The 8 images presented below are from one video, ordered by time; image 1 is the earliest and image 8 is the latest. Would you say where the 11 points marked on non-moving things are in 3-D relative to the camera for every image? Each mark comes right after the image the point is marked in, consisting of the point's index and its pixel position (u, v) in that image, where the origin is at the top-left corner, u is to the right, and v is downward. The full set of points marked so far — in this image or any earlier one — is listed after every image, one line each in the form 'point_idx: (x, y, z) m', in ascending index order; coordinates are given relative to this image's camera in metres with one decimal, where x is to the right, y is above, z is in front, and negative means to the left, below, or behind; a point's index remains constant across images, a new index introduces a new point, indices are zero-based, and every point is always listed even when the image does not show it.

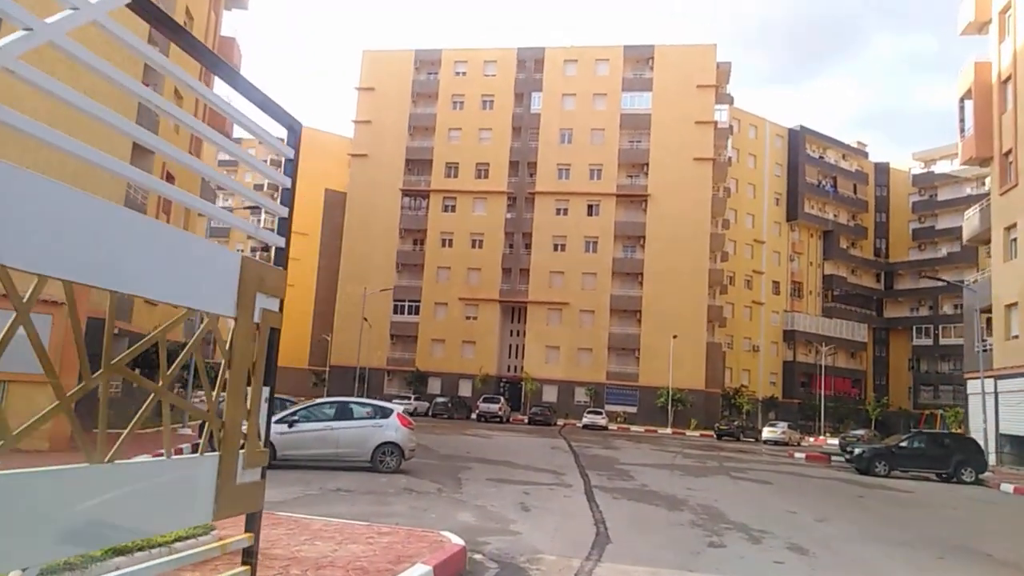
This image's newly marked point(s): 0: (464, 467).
0: (-1.1, -3.7, +15.8) m
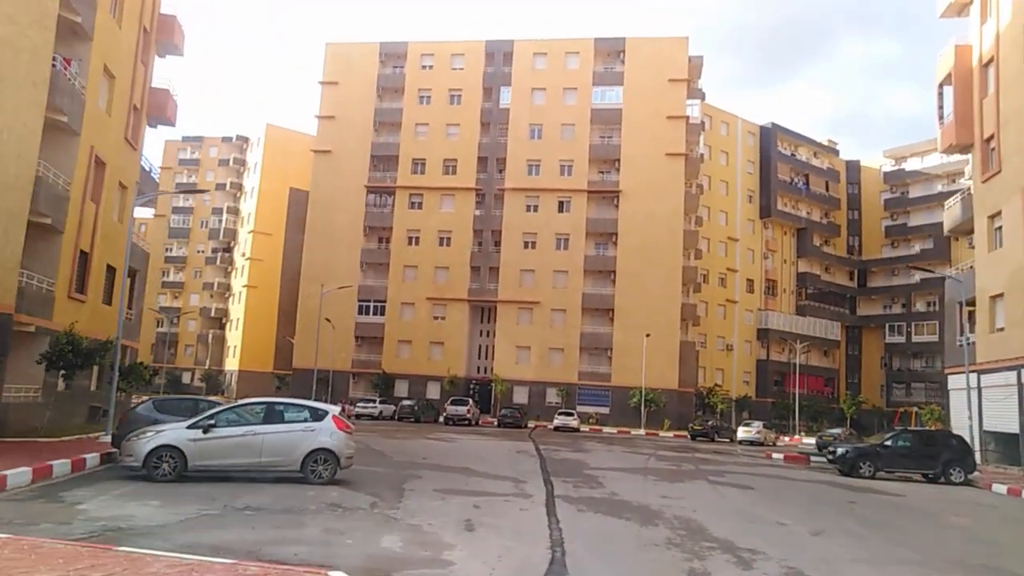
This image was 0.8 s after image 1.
0: (-1.9, -3.4, +14.1) m
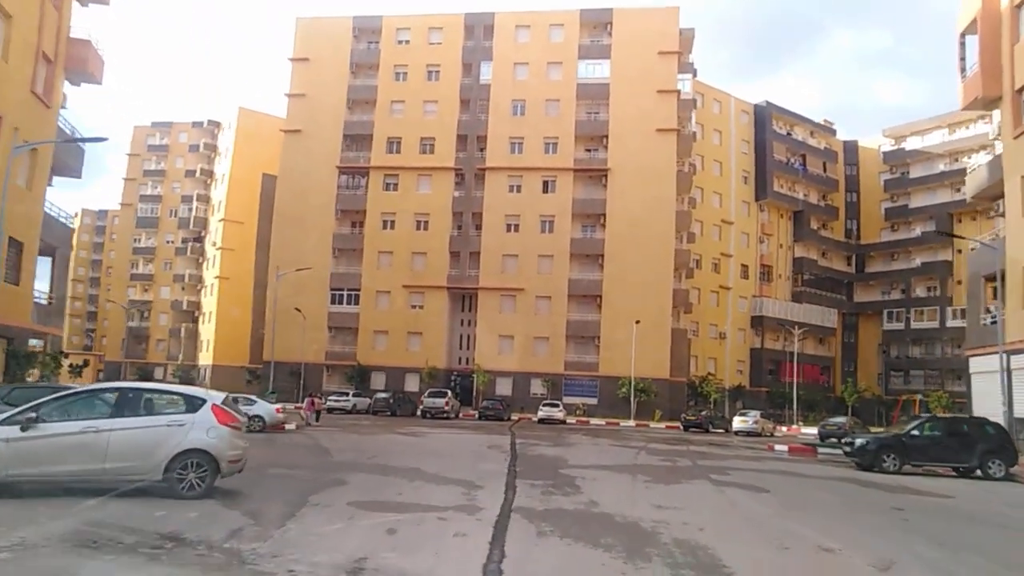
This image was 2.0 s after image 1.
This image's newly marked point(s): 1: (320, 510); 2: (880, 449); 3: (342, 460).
0: (-2.5, -2.8, +11.0) m
1: (-2.0, -2.4, +8.4) m
2: (+8.7, -3.8, +18.5) m
3: (-3.4, -3.4, +15.6) m
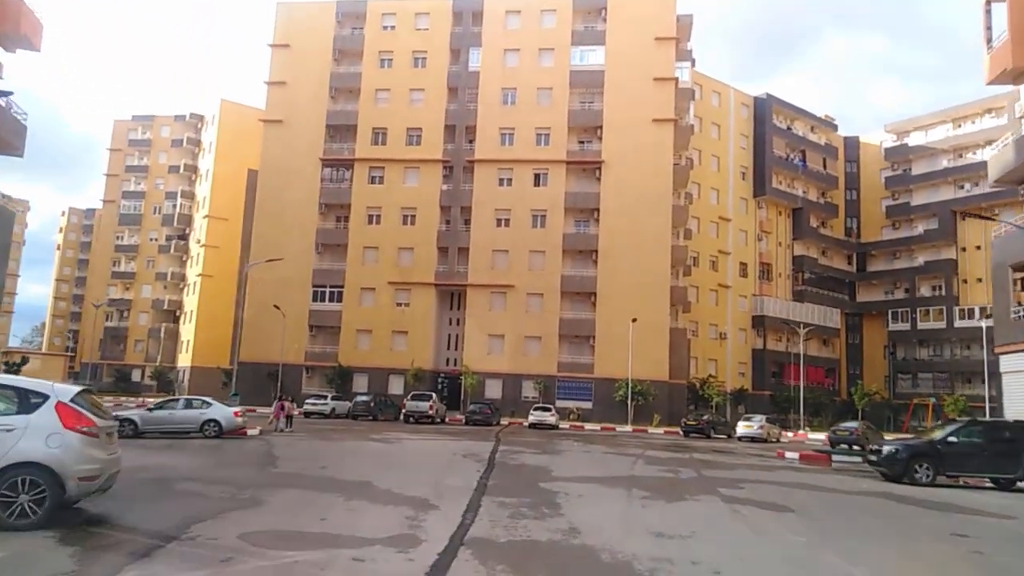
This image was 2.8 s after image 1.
0: (-3.0, -2.4, +8.7) m
1: (-2.4, -2.0, +6.1) m
2: (+8.3, -3.5, +16.2) m
3: (-3.8, -3.1, +13.3) m
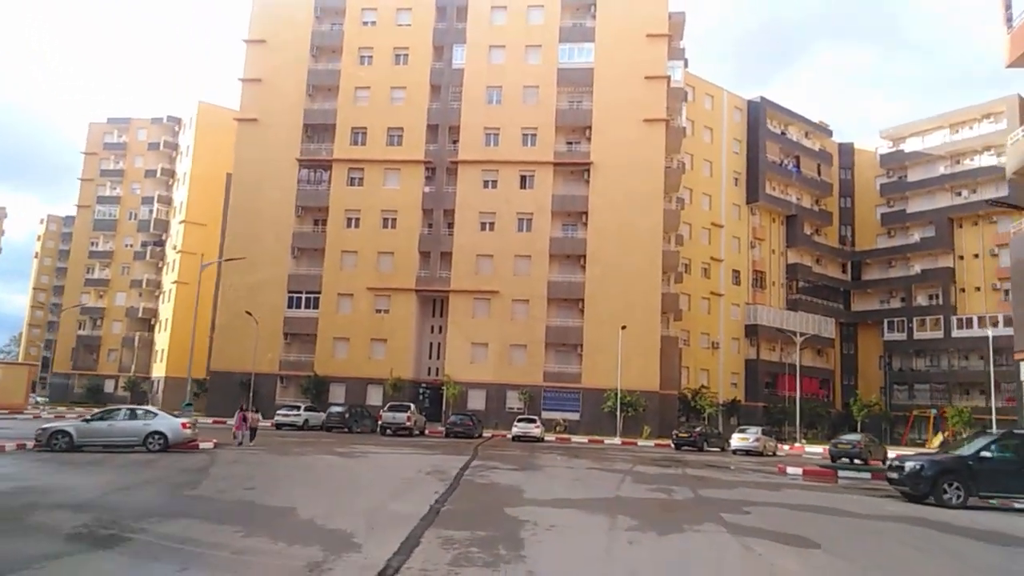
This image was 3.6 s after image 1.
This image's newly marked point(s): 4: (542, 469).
0: (-3.4, -2.1, +6.5) m
1: (-2.9, -1.7, +3.9) m
2: (+7.7, -3.4, +14.1) m
3: (-4.3, -2.9, +11.1) m
4: (+0.7, -4.3, +18.8) m
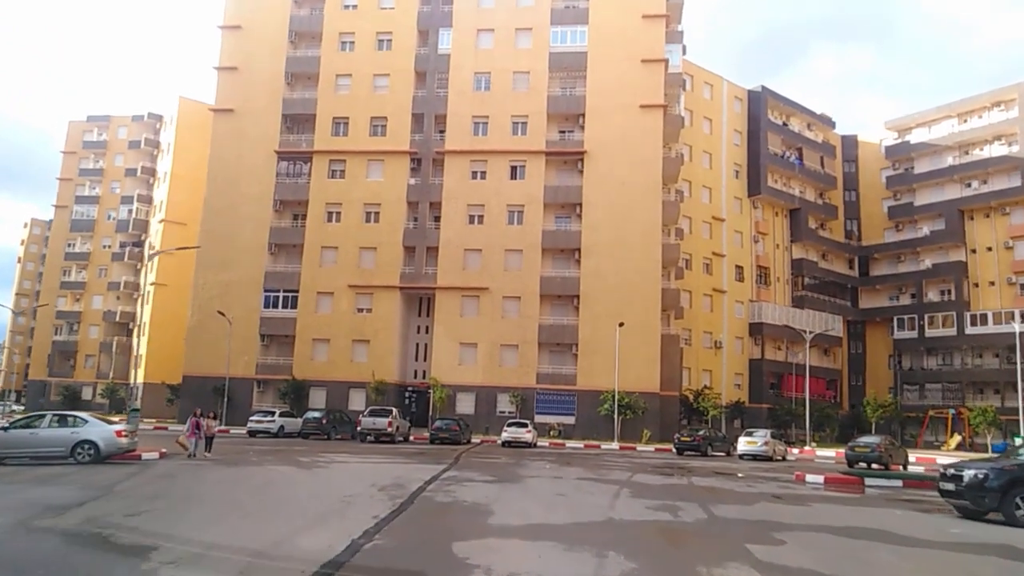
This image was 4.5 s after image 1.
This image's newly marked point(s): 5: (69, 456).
0: (-3.9, -1.7, +3.9) m
1: (-3.3, -1.3, +1.3) m
2: (+7.3, -2.9, +11.5) m
3: (-4.8, -2.5, +8.4) m
4: (+0.3, -4.0, +16.2) m
5: (-10.6, -4.0, +18.9) m
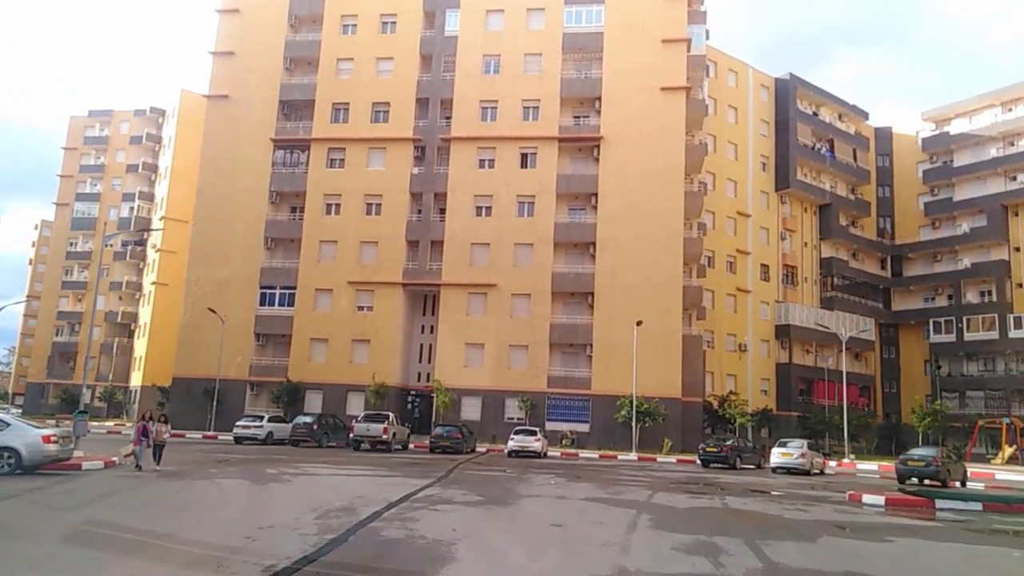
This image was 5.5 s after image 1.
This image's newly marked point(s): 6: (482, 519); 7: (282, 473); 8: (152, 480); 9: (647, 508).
0: (-4.3, -1.2, +0.9) m
1: (-3.8, -0.7, -1.7) m
2: (+7.0, -2.5, +8.3) m
3: (-5.1, -2.0, +5.5) m
4: (+0.1, -3.6, +13.1) m
5: (-10.7, -3.6, +16.0) m
6: (-0.4, -3.0, +10.4) m
7: (-5.5, -4.4, +18.7) m
8: (-7.4, -3.9, +16.1) m
9: (+2.4, -3.6, +12.8) m
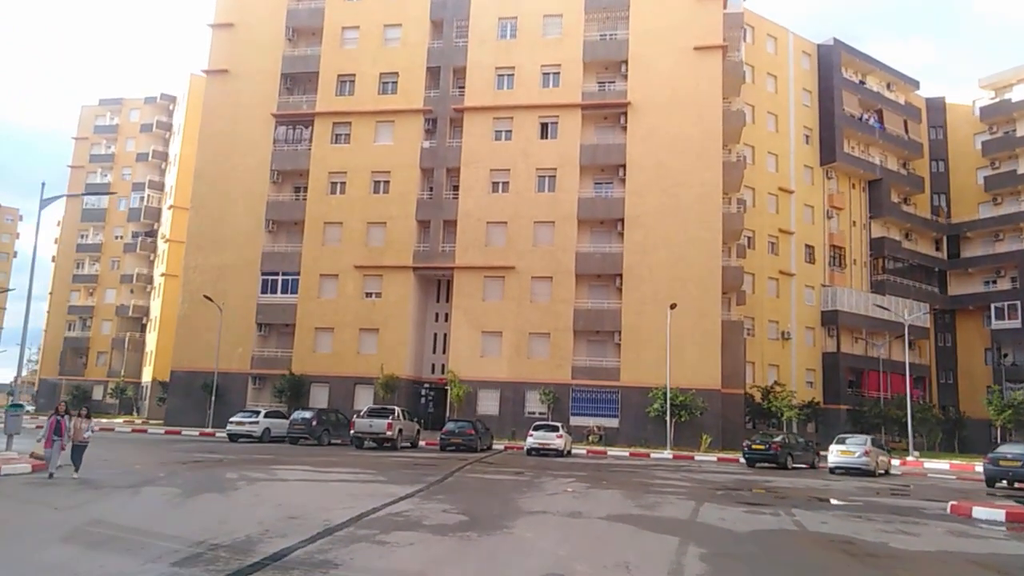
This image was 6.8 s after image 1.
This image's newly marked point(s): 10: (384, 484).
0: (-4.8, -0.6, -2.4) m
1: (-4.5, -0.1, -5.0) m
2: (+6.7, -1.7, +4.5) m
3: (-5.5, -1.4, +2.2) m
4: (+0.1, -2.9, +9.6) m
5: (-10.6, -3.0, +13.0) m
6: (-0.6, -2.3, +7.0) m
7: (-5.3, -3.7, +15.4) m
8: (-7.3, -3.2, +12.9) m
9: (+2.3, -2.9, +9.3) m
10: (-2.4, -3.7, +14.9) m
